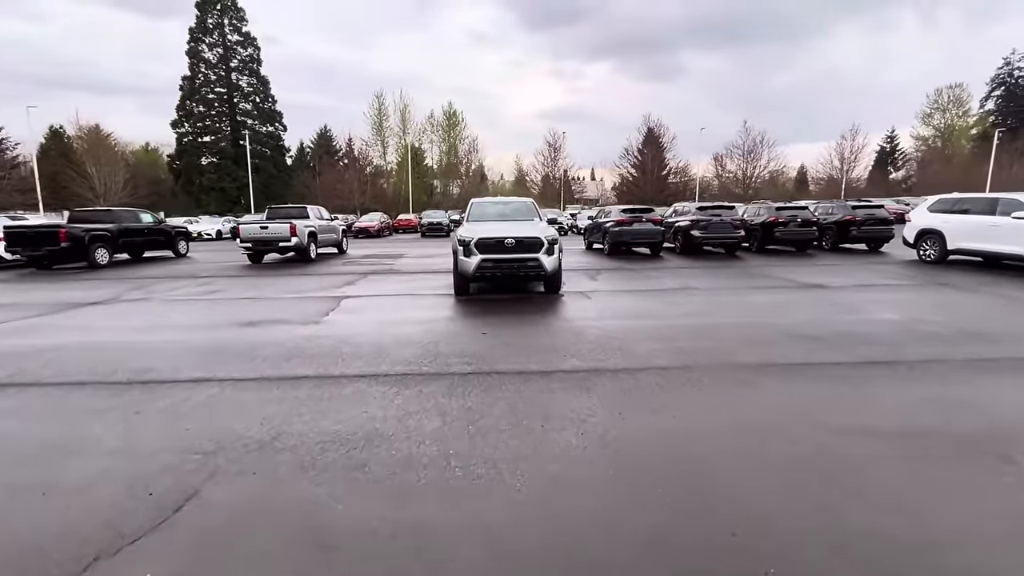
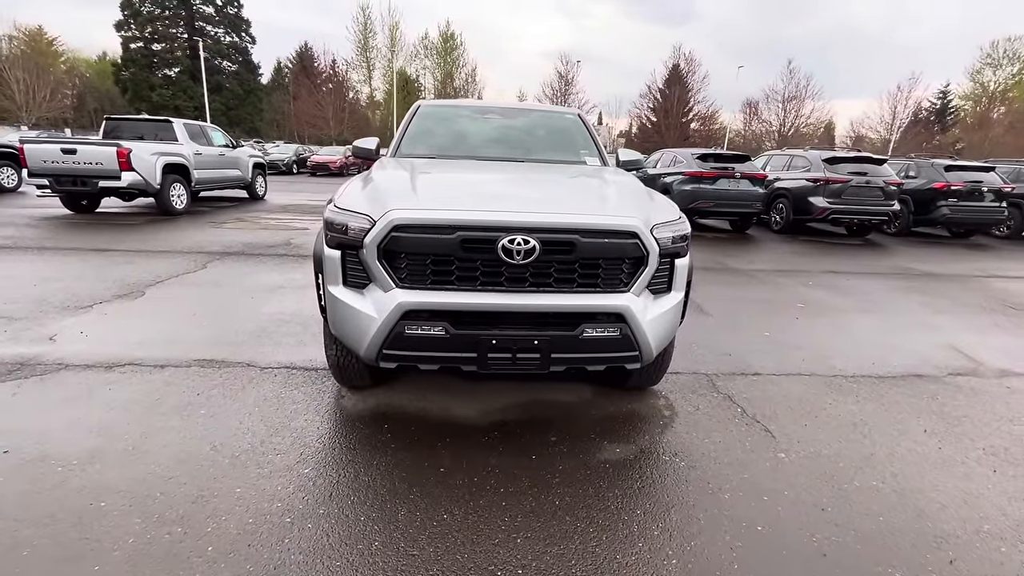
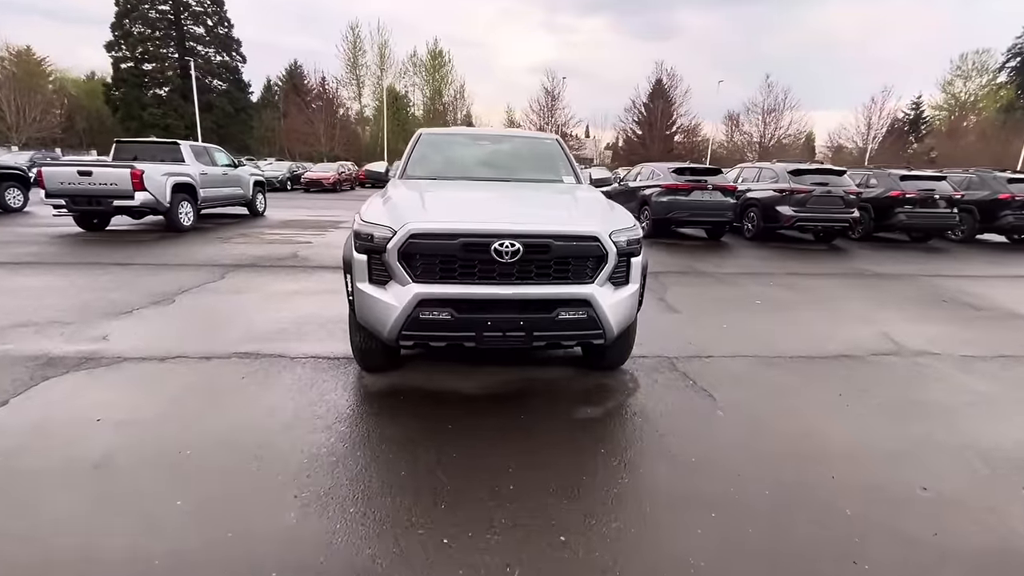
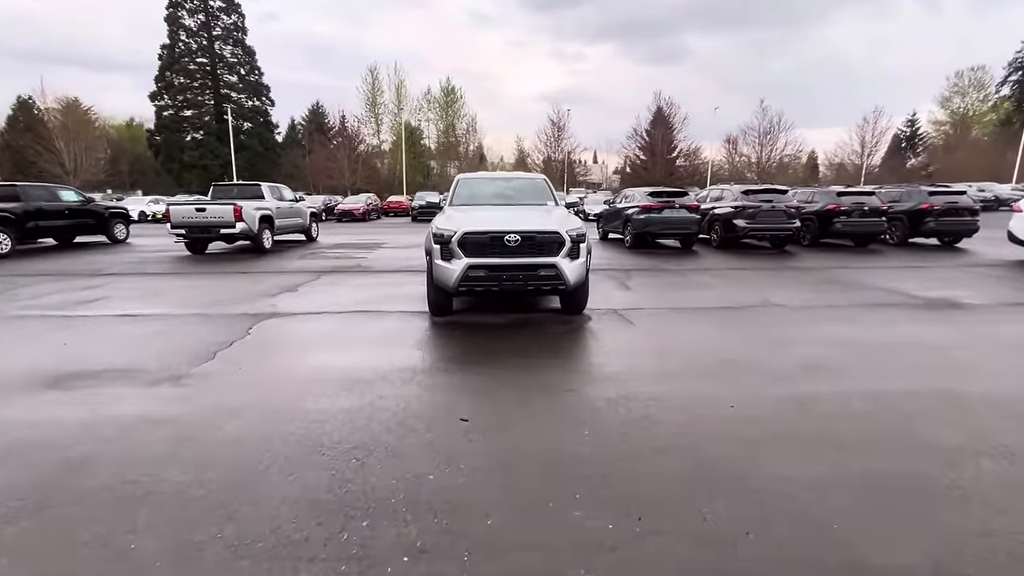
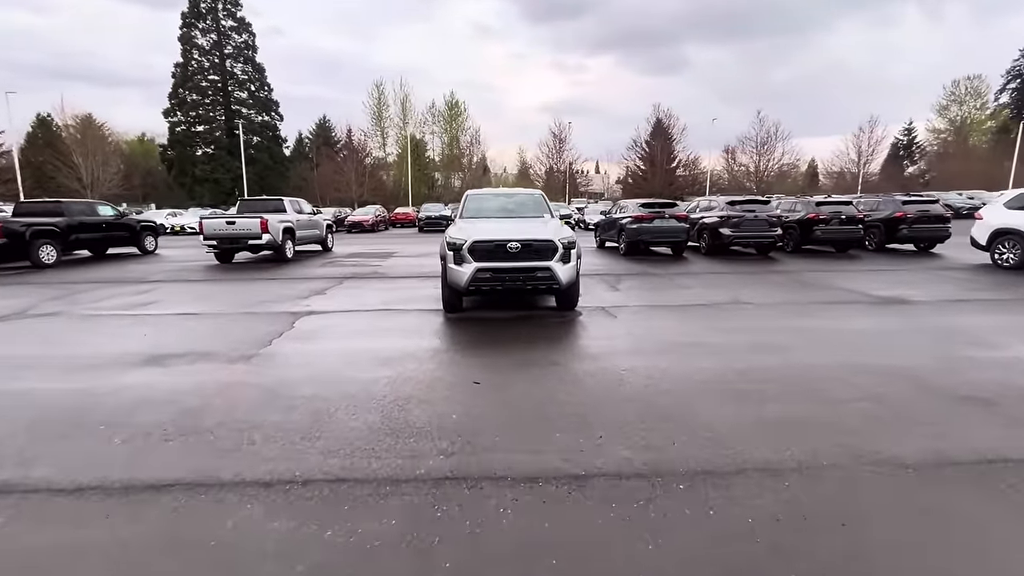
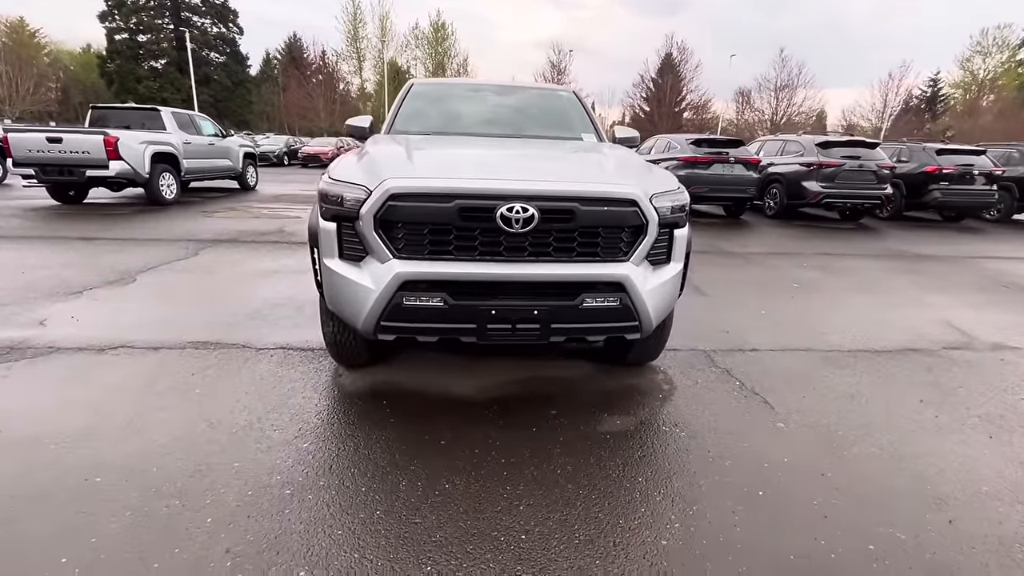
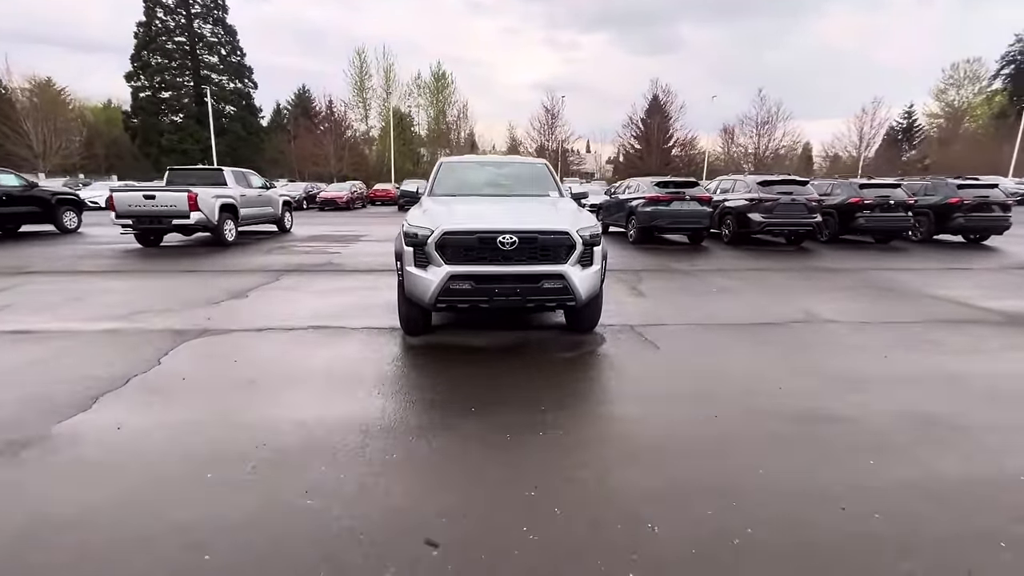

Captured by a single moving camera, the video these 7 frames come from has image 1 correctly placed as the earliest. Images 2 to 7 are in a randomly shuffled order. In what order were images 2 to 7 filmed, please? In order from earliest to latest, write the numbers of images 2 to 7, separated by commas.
5, 4, 7, 3, 6, 2
